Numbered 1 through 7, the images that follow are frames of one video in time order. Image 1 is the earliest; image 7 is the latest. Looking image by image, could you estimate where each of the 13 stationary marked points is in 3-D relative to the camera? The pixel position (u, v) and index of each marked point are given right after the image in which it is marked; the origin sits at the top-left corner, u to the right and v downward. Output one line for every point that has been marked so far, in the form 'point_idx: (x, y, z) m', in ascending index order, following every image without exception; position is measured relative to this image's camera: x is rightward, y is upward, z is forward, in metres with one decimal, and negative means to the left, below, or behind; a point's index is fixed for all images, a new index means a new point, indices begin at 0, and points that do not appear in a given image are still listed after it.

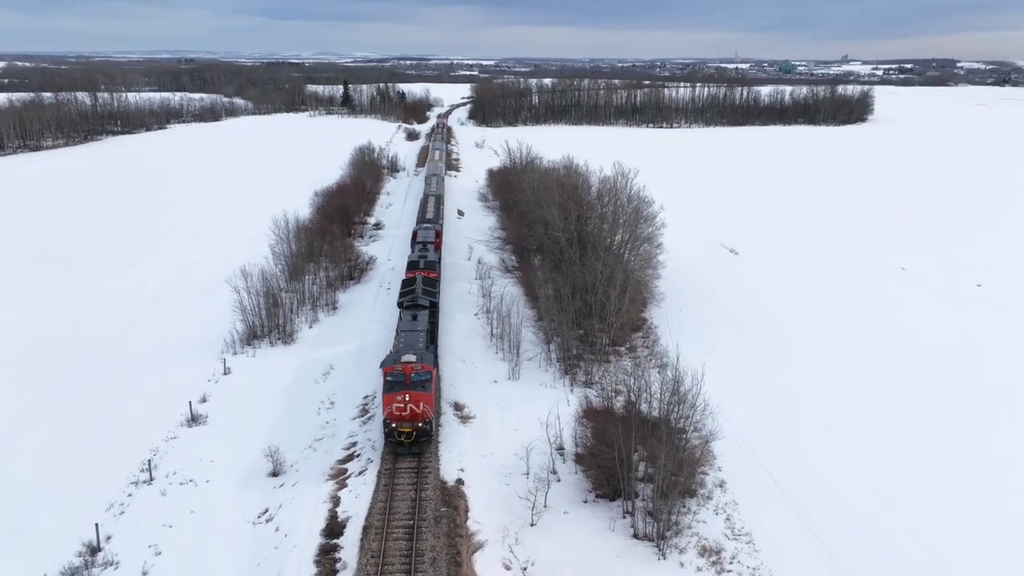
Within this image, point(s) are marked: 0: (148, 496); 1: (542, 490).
0: (-9.4, -5.2, +17.7) m
1: (+0.7, -5.1, +17.8) m
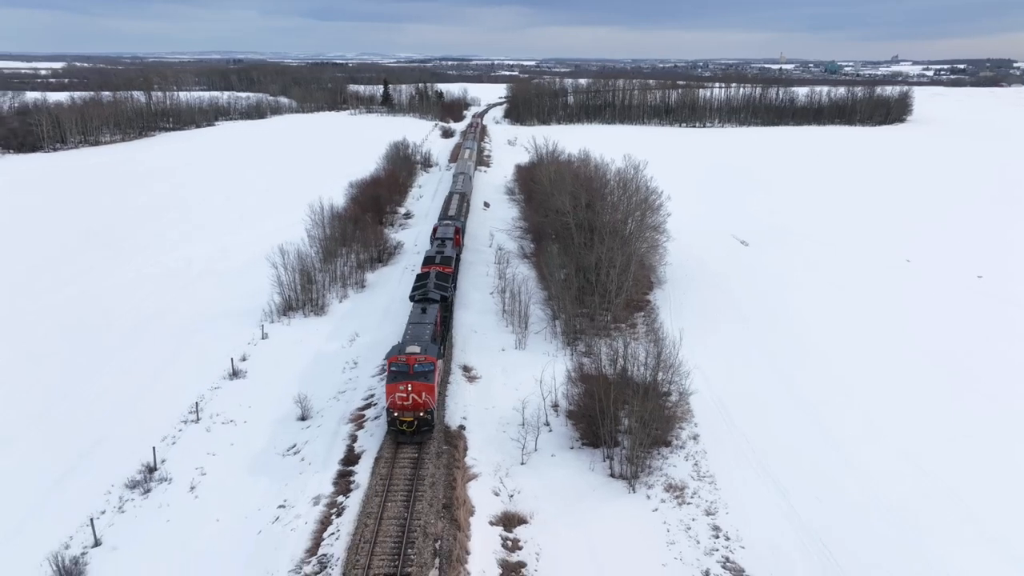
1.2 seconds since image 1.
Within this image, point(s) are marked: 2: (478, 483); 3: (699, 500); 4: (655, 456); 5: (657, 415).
0: (-9.5, -4.2, +20.6) m
1: (+0.5, -4.2, +20.2) m
2: (-0.9, -5.0, +17.8) m
3: (+4.7, -5.4, +17.7) m
4: (+4.0, -4.8, +19.6) m
5: (+4.1, -3.6, +19.8) m
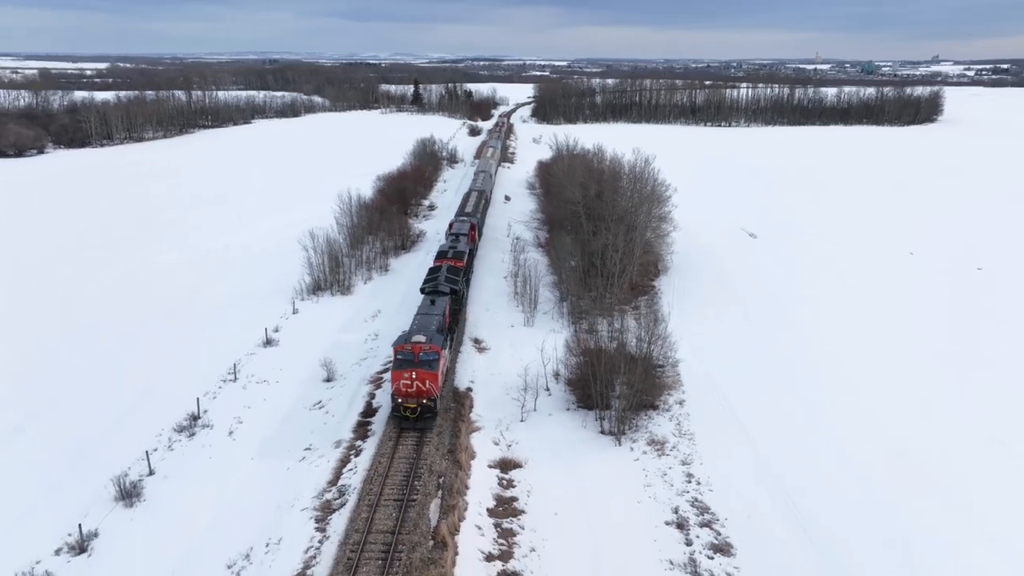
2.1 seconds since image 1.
0: (-9.4, -3.3, +23.2) m
1: (+0.6, -3.5, +22.4) m
2: (-0.9, -4.3, +20.0) m
3: (+4.7, -4.6, +19.7) m
4: (+4.0, -4.0, +21.6) m
5: (+4.1, -2.9, +21.8) m
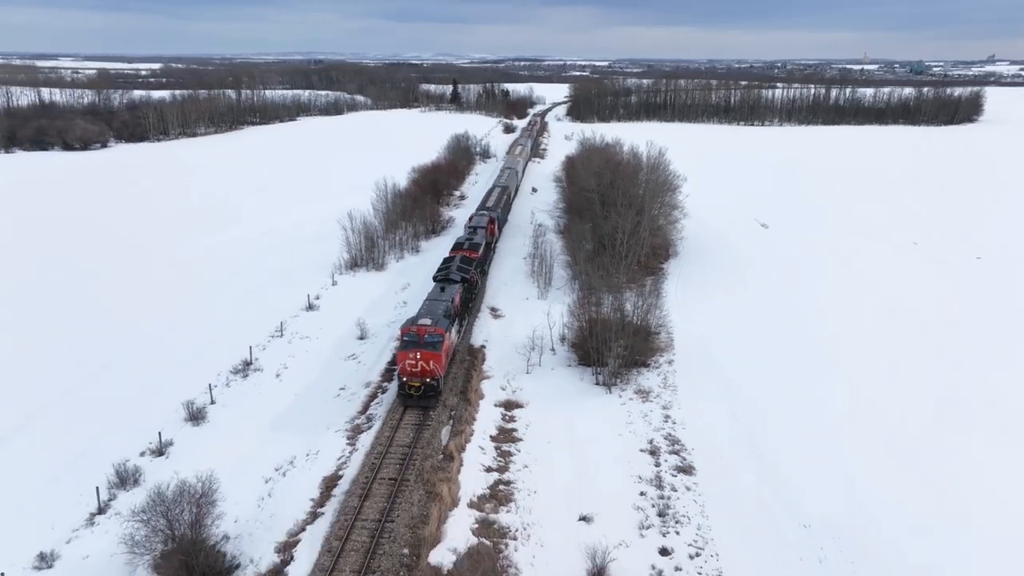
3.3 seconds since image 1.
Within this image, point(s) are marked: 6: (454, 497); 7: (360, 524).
0: (-9.0, -2.0, +26.7) m
1: (+0.9, -2.4, +25.4) m
2: (-0.7, -3.1, +23.1) m
3: (+4.8, -3.6, +22.5) m
4: (+4.3, -3.0, +24.4) m
5: (+4.4, -1.9, +24.6) m
6: (-1.4, -5.1, +16.8) m
7: (-3.4, -5.3, +15.3) m
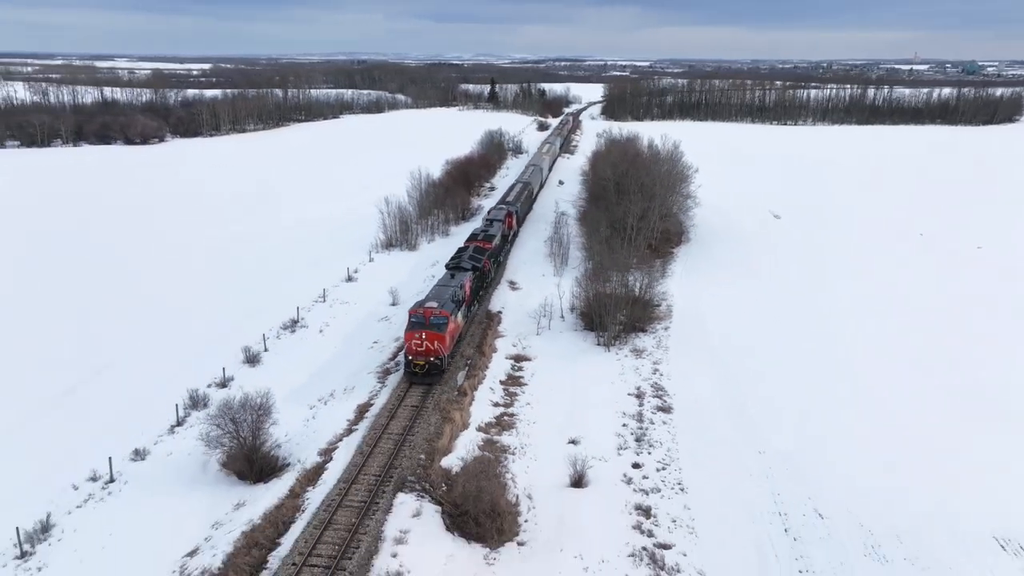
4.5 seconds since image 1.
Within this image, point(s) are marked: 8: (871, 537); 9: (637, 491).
0: (-8.4, -0.7, +30.4) m
1: (+1.5, -1.2, +28.6) m
2: (-0.3, -2.0, +26.4) m
3: (+5.2, -2.6, +25.4) m
4: (+4.8, -1.9, +27.4) m
5: (+4.9, -0.8, +27.6) m
6: (-1.4, -3.9, +20.1) m
7: (-3.4, -4.0, +18.8) m
8: (+8.2, -5.7, +15.6) m
9: (+3.1, -5.0, +17.2) m
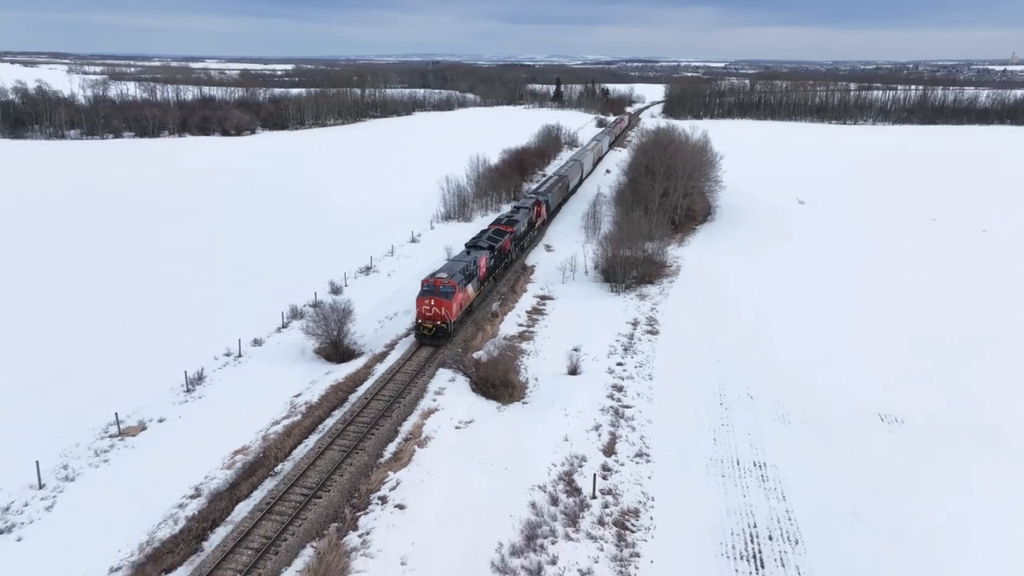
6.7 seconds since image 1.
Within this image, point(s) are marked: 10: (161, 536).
0: (-6.6, +1.6, +37.3) m
1: (+3.0, +0.8, +34.5) m
2: (+1.0, +0.2, +32.5) m
3: (+6.4, -0.6, +31.0) m
4: (+6.2, 0.0, +33.0) m
5: (+6.4, +1.2, +33.2) m
6: (-0.7, -1.7, +26.3) m
7: (-2.9, -1.8, +25.2) m
8: (+8.3, -3.8, +20.9) m
9: (+3.5, -2.9, +23.0) m
10: (-7.6, -5.4, +14.9) m
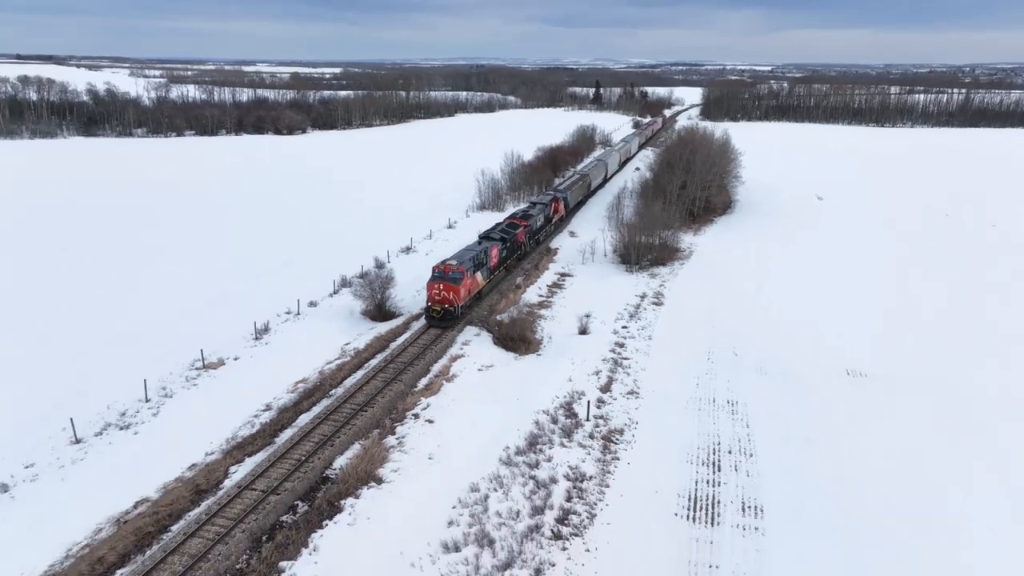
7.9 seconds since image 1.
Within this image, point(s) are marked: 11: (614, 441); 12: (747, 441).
0: (-5.0, +2.8, +41.3) m
1: (+4.4, +1.9, +37.9) m
2: (+2.3, +1.2, +36.0) m
3: (+7.6, +0.4, +34.3) m
4: (+7.5, +1.0, +36.3) m
5: (+7.7, +2.1, +36.5) m
6: (+0.2, -0.5, +30.0) m
7: (-2.0, -0.6, +29.0) m
8: (+8.8, -2.8, +24.0) m
9: (+4.1, -1.8, +26.4) m
10: (-7.5, -4.0, +19.0) m
11: (+2.8, -4.2, +18.8) m
12: (+6.5, -4.3, +19.1) m
